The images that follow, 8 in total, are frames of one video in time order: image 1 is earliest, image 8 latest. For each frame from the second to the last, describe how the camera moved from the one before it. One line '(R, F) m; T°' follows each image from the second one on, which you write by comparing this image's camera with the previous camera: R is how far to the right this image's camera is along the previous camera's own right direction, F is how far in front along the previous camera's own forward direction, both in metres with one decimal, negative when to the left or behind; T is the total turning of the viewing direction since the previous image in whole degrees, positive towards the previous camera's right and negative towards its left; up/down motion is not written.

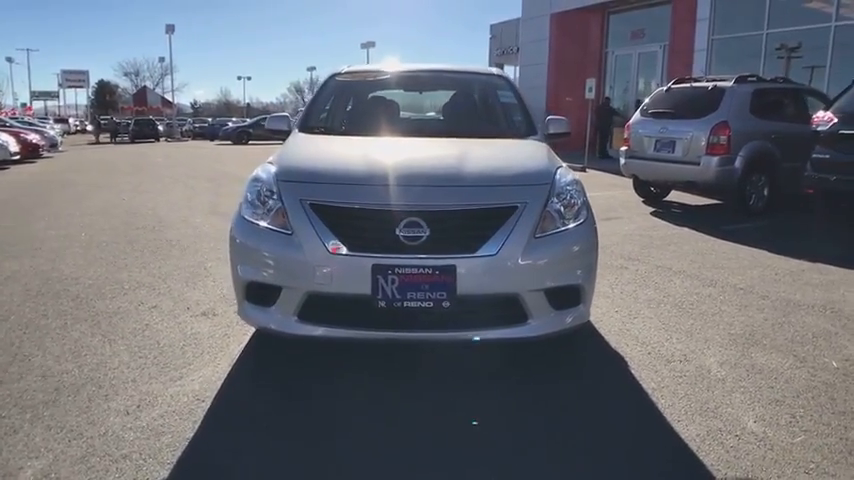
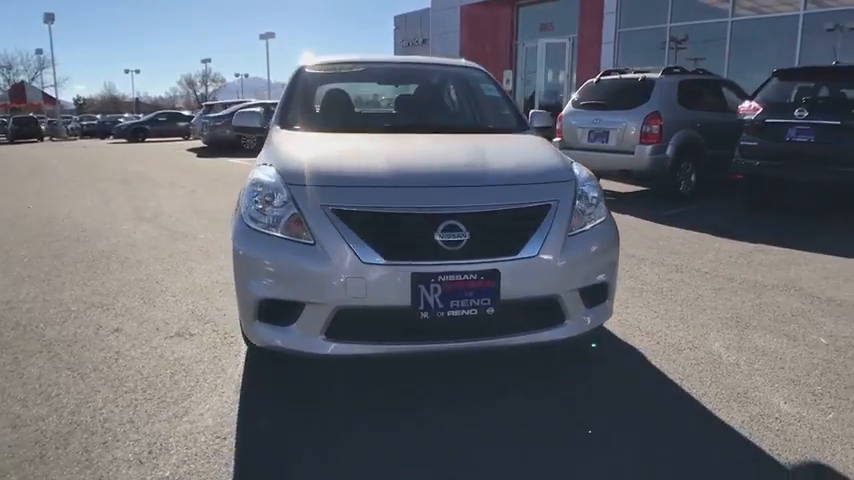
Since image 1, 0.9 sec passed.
(-0.7, +0.3) m; +10°
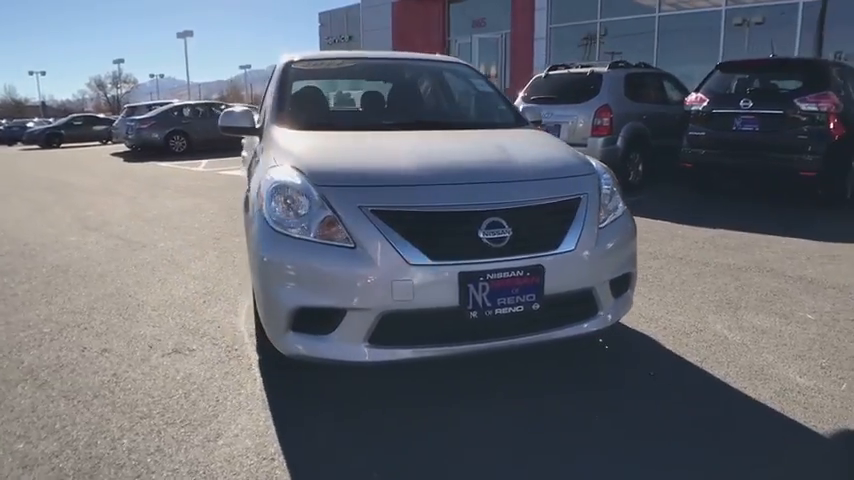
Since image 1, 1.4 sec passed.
(-0.6, +0.1) m; +7°
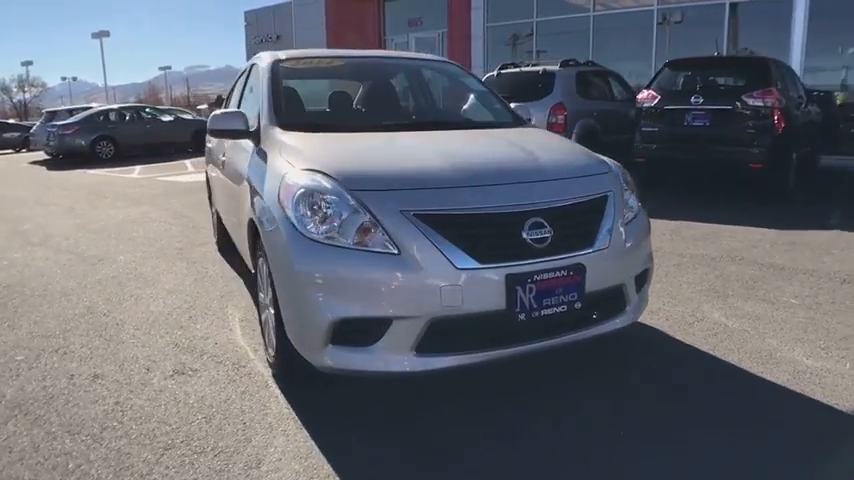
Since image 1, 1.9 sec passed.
(-0.6, +0.1) m; +7°
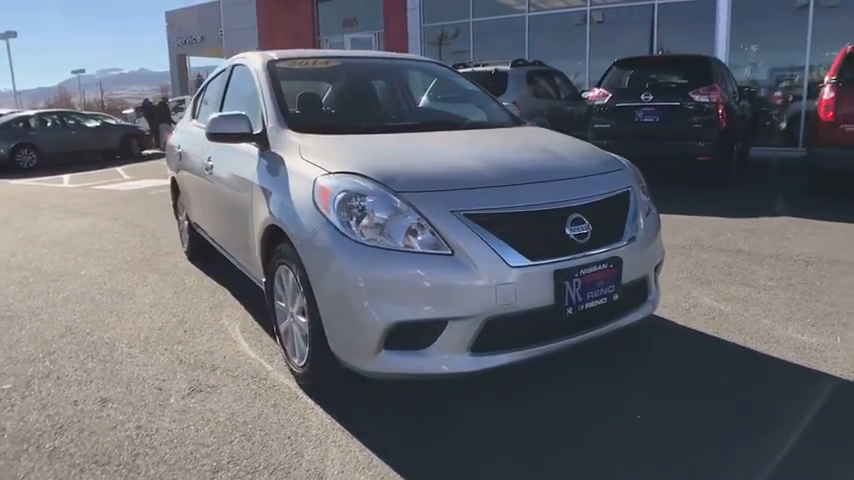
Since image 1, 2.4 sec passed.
(-0.6, +0.1) m; +7°
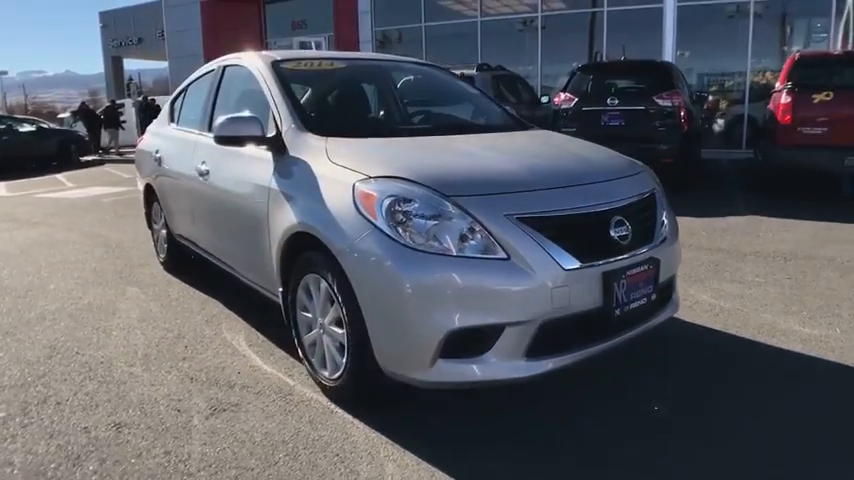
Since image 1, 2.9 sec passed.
(-0.5, +0.1) m; +6°
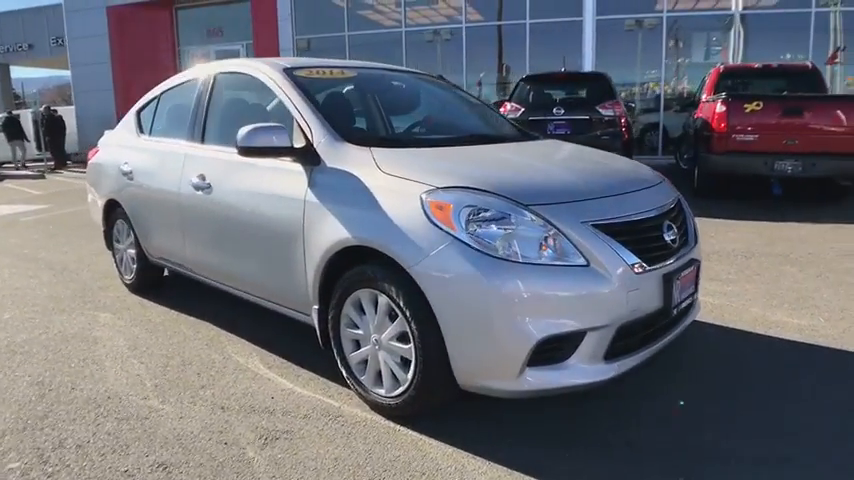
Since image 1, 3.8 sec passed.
(-0.8, +0.1) m; +9°
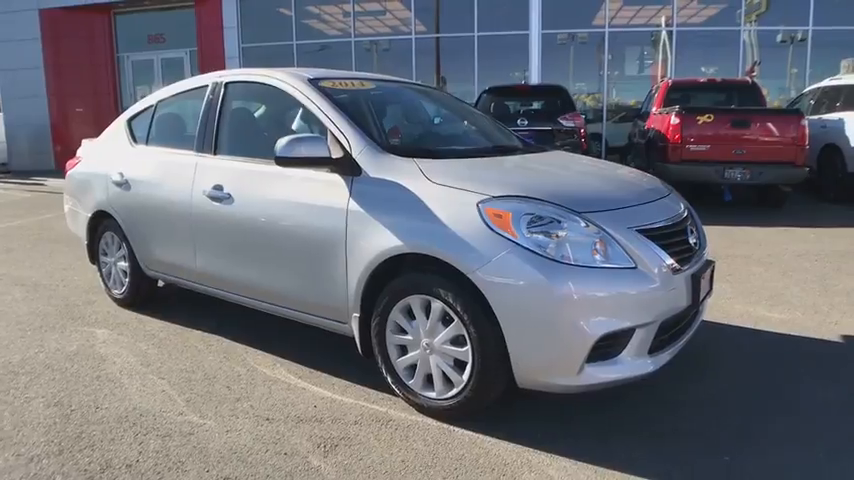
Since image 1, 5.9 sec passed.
(-0.6, -0.1) m; +7°
